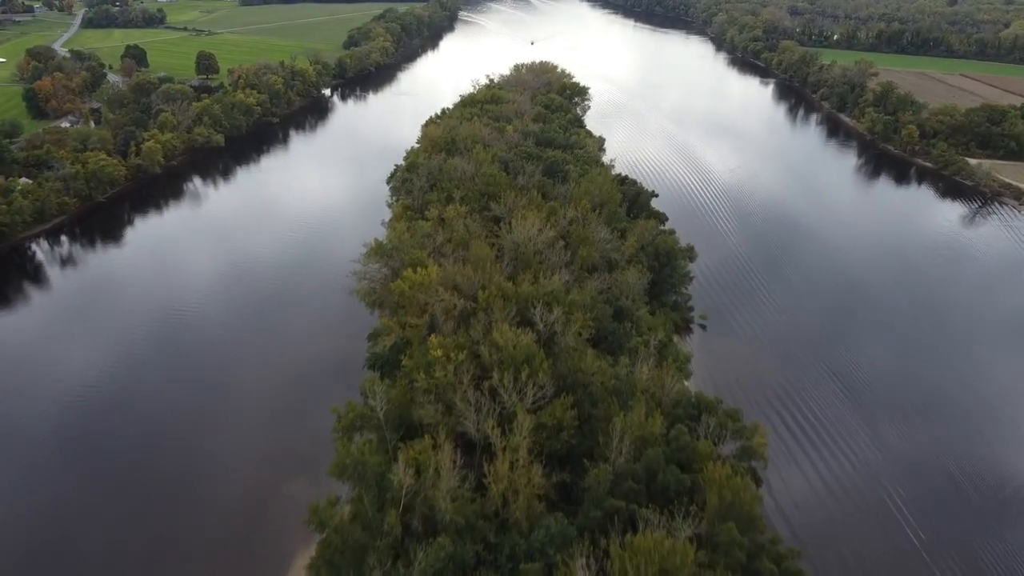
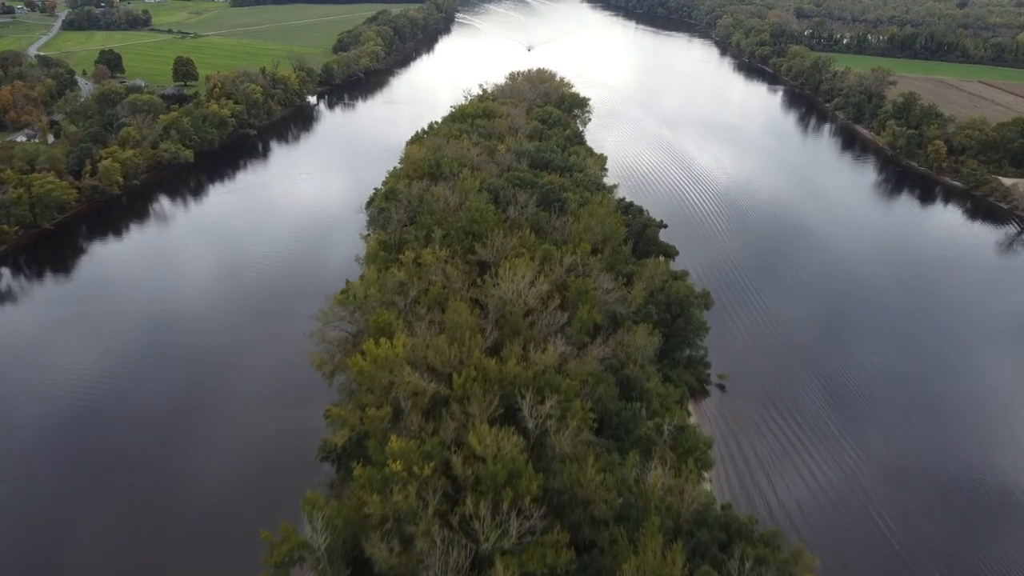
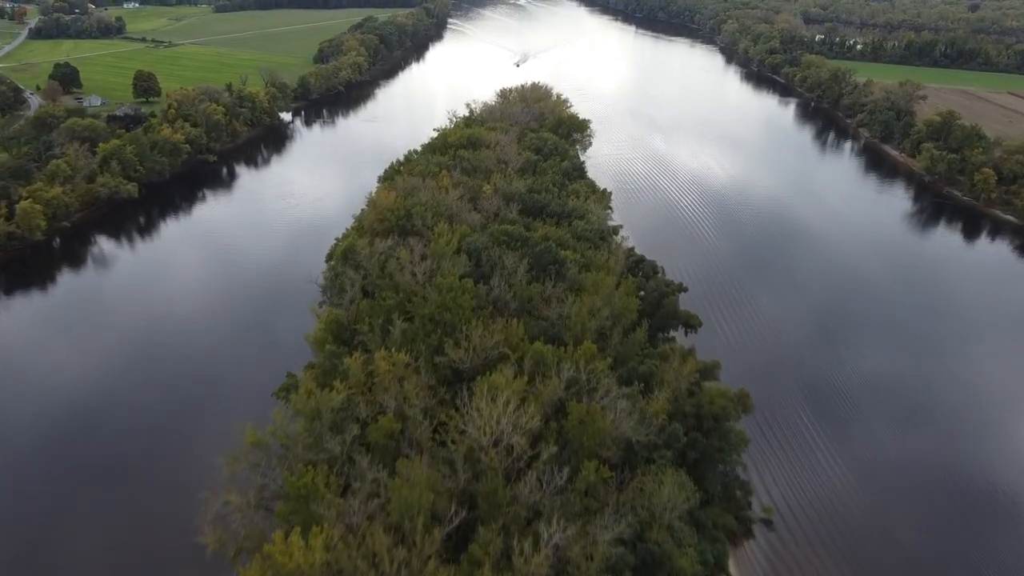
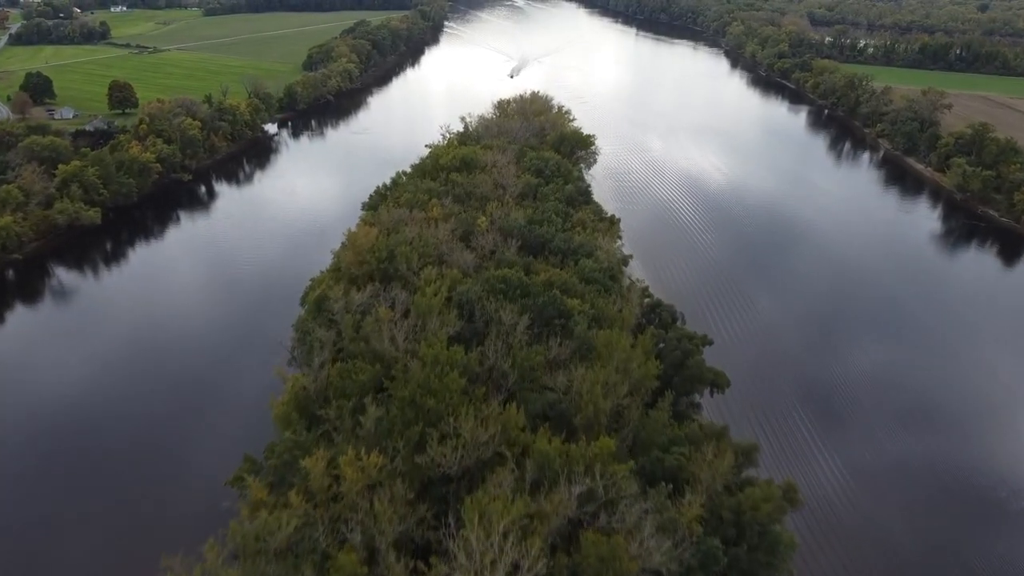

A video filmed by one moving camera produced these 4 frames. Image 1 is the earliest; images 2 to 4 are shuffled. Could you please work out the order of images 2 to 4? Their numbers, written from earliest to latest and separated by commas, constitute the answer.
2, 3, 4
